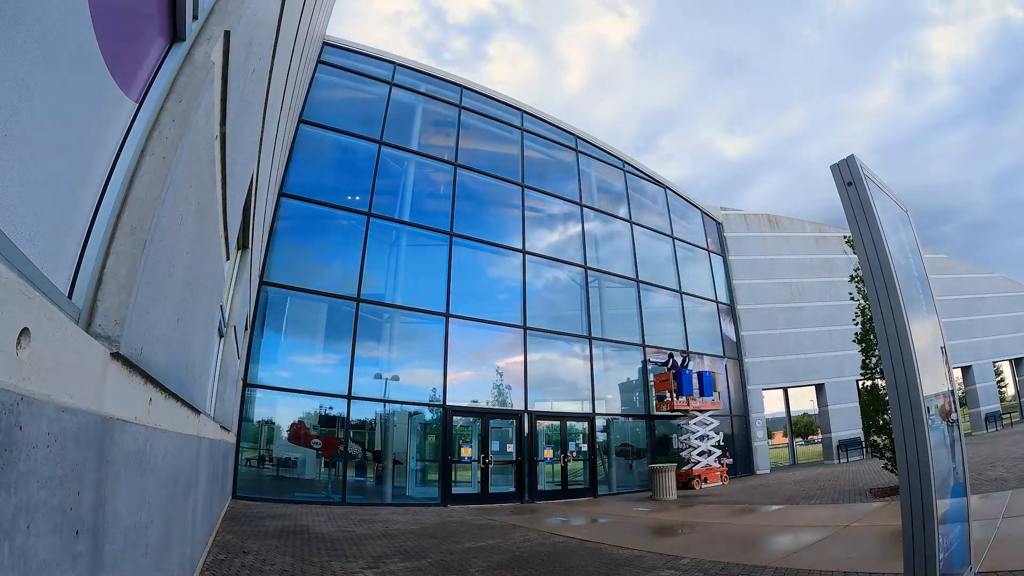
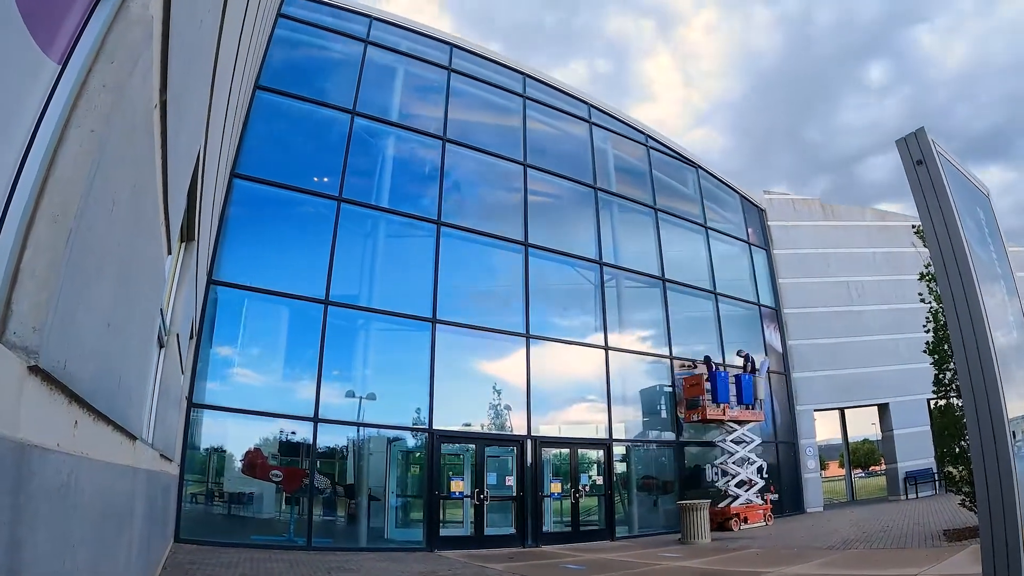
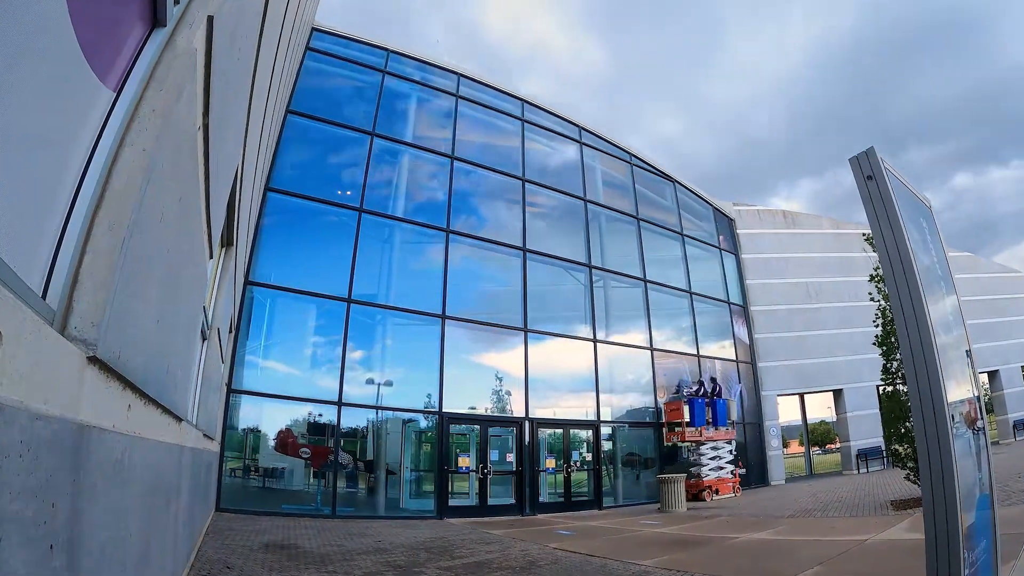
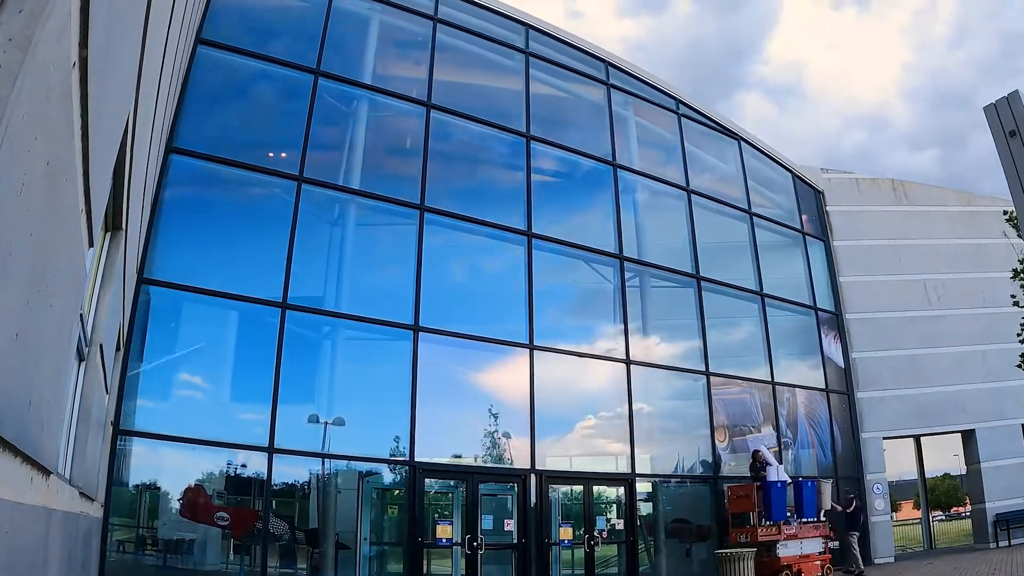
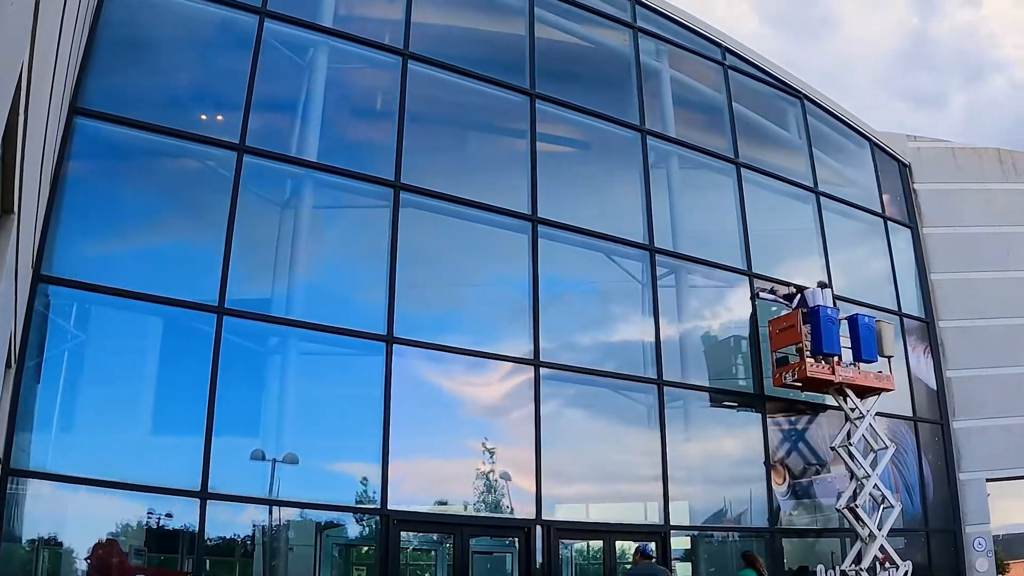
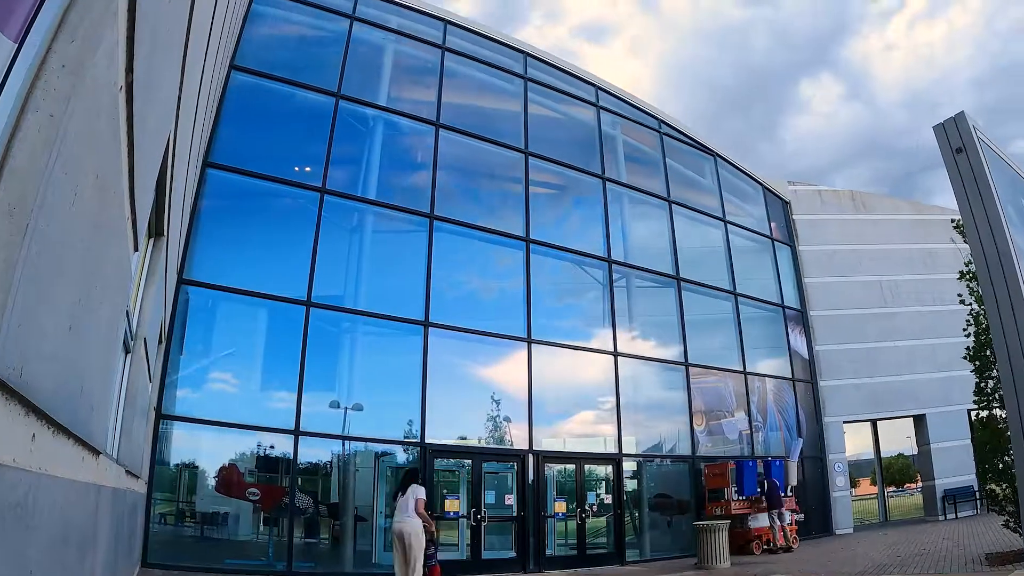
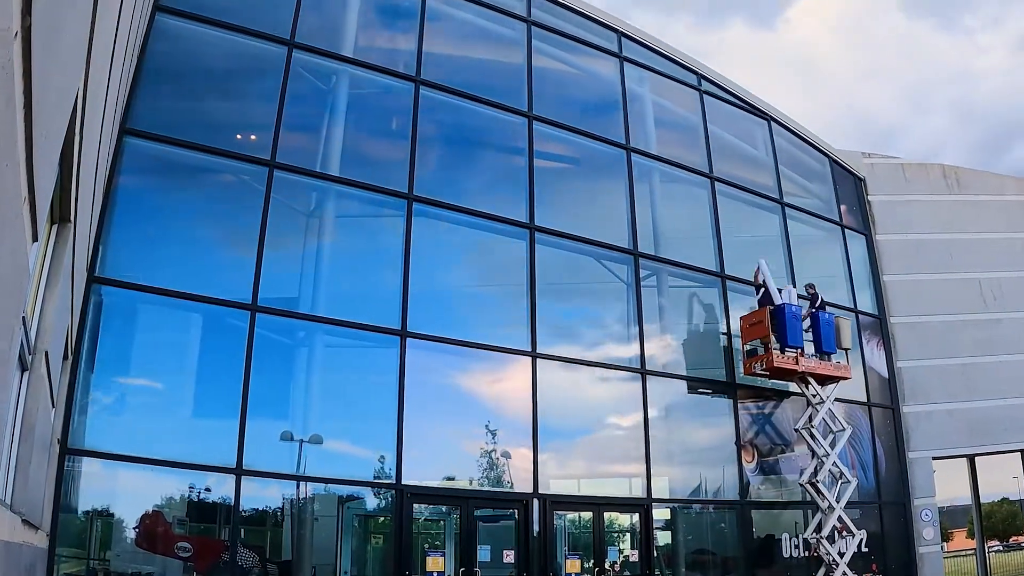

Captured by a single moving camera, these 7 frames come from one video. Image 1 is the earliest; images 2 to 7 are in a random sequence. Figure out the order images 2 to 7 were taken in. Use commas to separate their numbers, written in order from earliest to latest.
3, 2, 6, 4, 7, 5
